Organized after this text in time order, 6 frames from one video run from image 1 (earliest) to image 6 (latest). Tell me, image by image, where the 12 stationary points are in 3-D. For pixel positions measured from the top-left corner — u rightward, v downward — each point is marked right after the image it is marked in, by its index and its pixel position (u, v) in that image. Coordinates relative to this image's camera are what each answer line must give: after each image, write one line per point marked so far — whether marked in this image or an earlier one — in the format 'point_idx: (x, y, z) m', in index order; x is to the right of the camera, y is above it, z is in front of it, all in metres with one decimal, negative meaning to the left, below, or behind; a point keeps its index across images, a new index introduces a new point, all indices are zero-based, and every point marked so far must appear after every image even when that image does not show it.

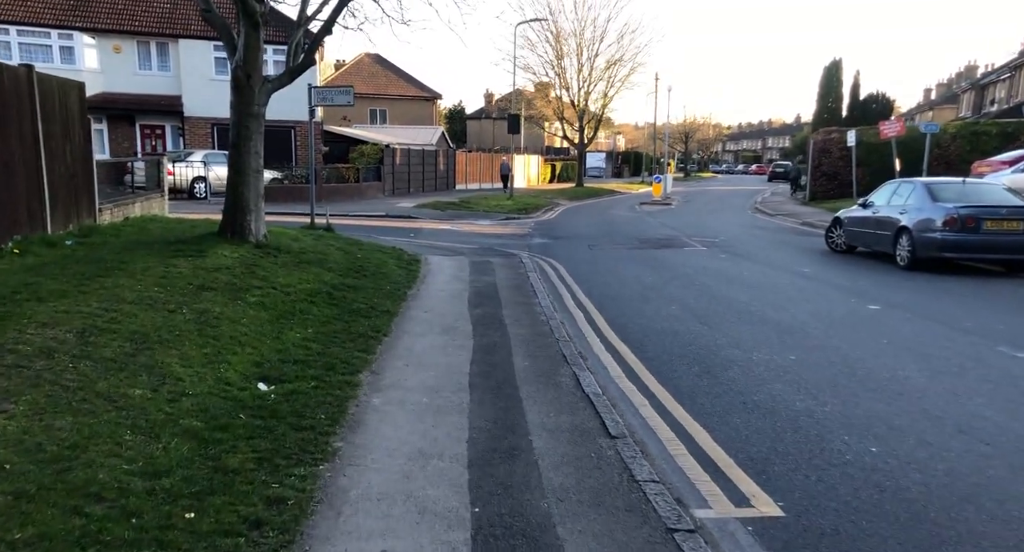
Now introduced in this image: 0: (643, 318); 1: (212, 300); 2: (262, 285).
0: (+1.6, -0.5, +9.5) m
1: (-3.0, -0.2, +7.8) m
2: (-2.8, -0.1, +9.1) m
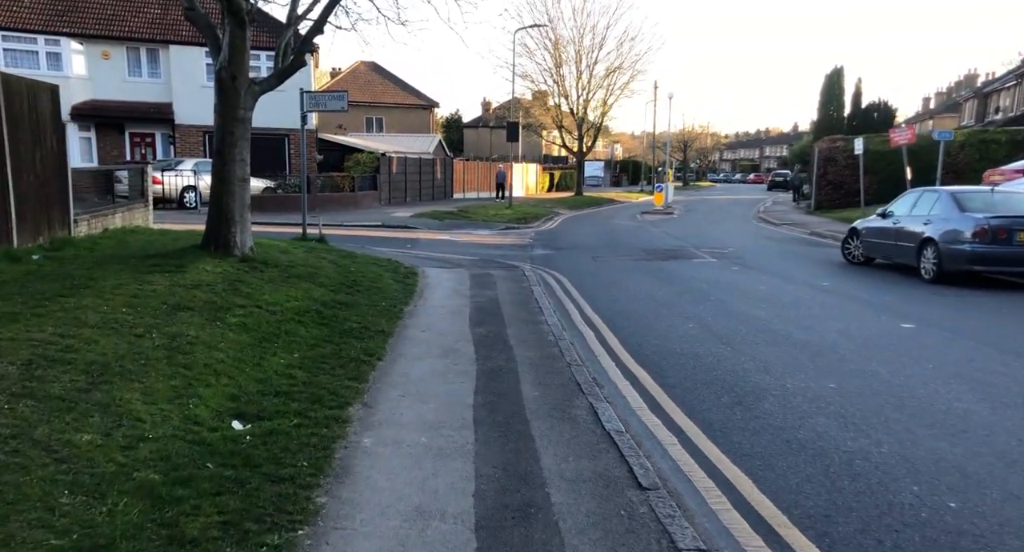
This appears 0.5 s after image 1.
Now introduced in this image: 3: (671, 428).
0: (+1.6, -0.7, +8.8) m
1: (-2.9, -0.4, +7.1) m
2: (-2.8, -0.3, +8.3) m
3: (+1.1, -1.1, +5.7) m
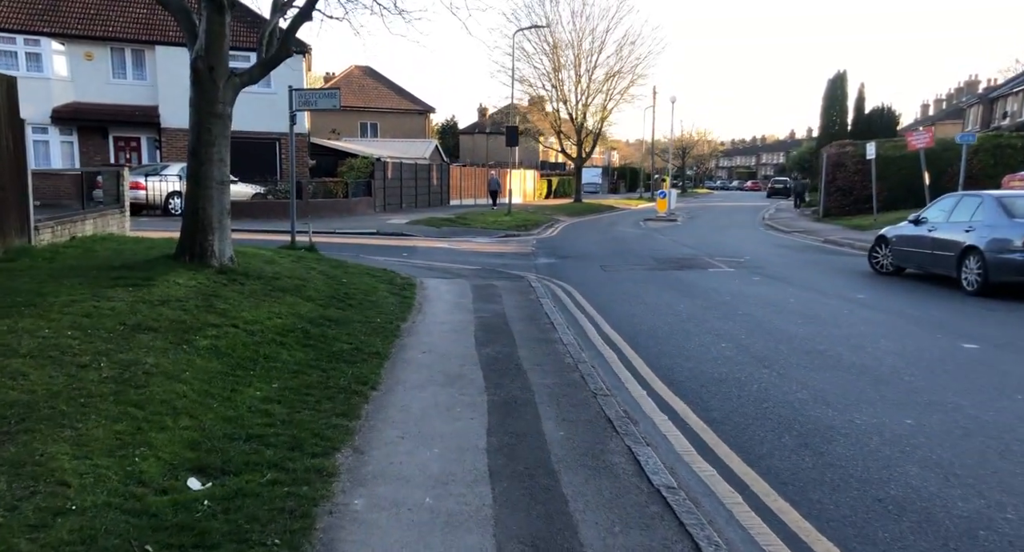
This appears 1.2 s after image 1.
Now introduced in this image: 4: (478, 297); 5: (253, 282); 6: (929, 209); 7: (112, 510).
0: (+1.7, -0.8, +7.8) m
1: (-2.8, -0.5, +6.0) m
2: (-2.7, -0.4, +7.3) m
3: (+1.3, -1.2, +4.7) m
4: (-0.5, -0.3, +11.6) m
5: (-3.0, -0.1, +9.3) m
6: (+6.8, +1.1, +13.1) m
7: (-1.8, -1.0, +3.5) m
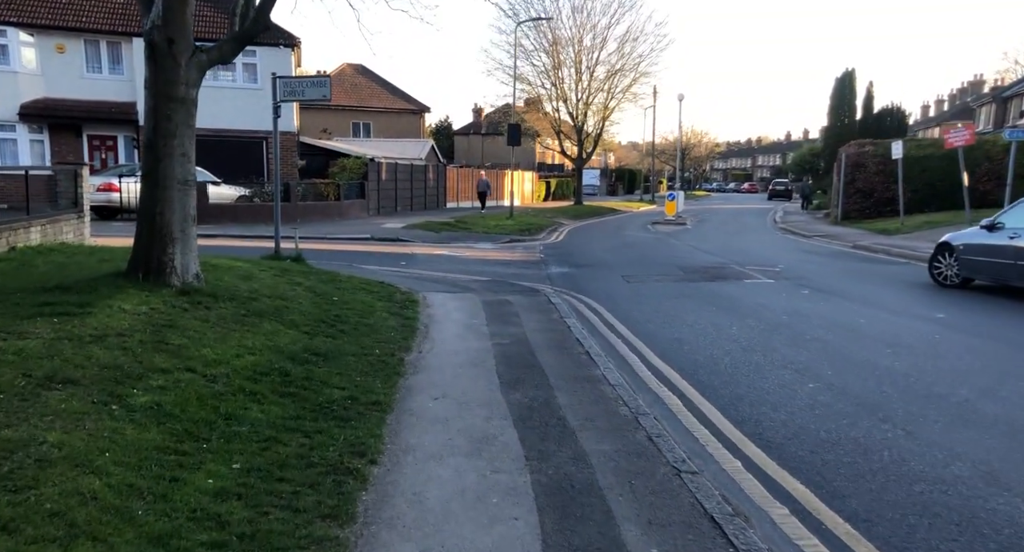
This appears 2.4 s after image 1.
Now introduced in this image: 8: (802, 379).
0: (+2.0, -1.0, +6.1) m
1: (-2.5, -0.7, +4.2) m
2: (-2.4, -0.6, +5.5) m
3: (+1.6, -1.4, +2.9) m
4: (-0.2, -0.5, +9.8) m
5: (-2.7, -0.3, +7.5) m
6: (+7.1, +0.9, +11.4) m
7: (-1.4, -1.2, +1.8) m
8: (+2.6, -0.9, +7.0) m
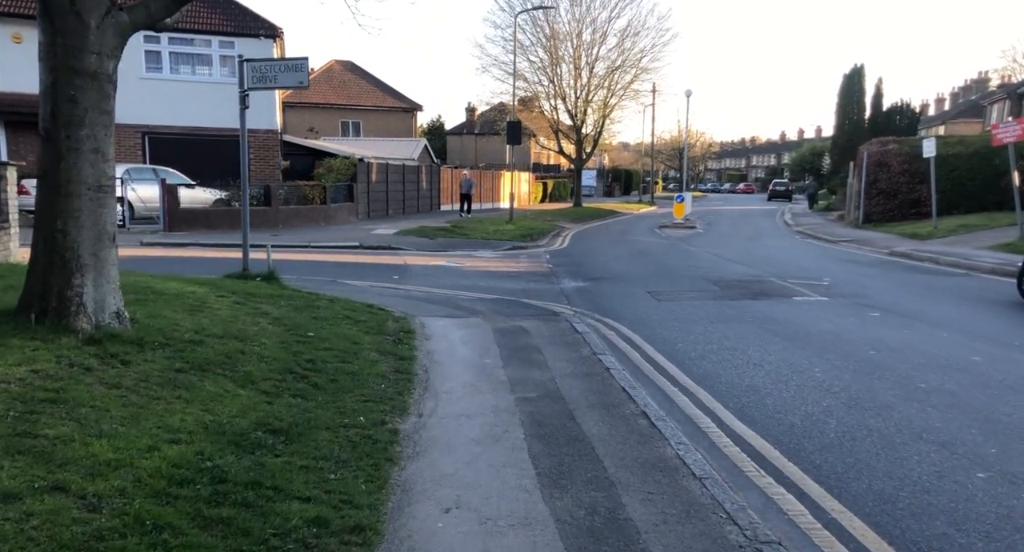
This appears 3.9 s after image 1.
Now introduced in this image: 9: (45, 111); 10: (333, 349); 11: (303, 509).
0: (+2.3, -1.3, +4.0) m
1: (-2.2, -1.0, +2.2) m
2: (-2.1, -0.9, +3.4) m
3: (+1.9, -1.6, +0.9) m
4: (0.0, -0.8, +7.8) m
5: (-2.5, -0.6, +5.5) m
6: (+7.3, +0.7, +9.4) m
7: (-1.1, -1.5, -0.3) m
8: (+2.8, -1.1, +4.9) m
9: (-3.3, +1.2, +5.6) m
10: (-1.6, -0.7, +7.3) m
11: (-1.0, -1.1, +3.9) m
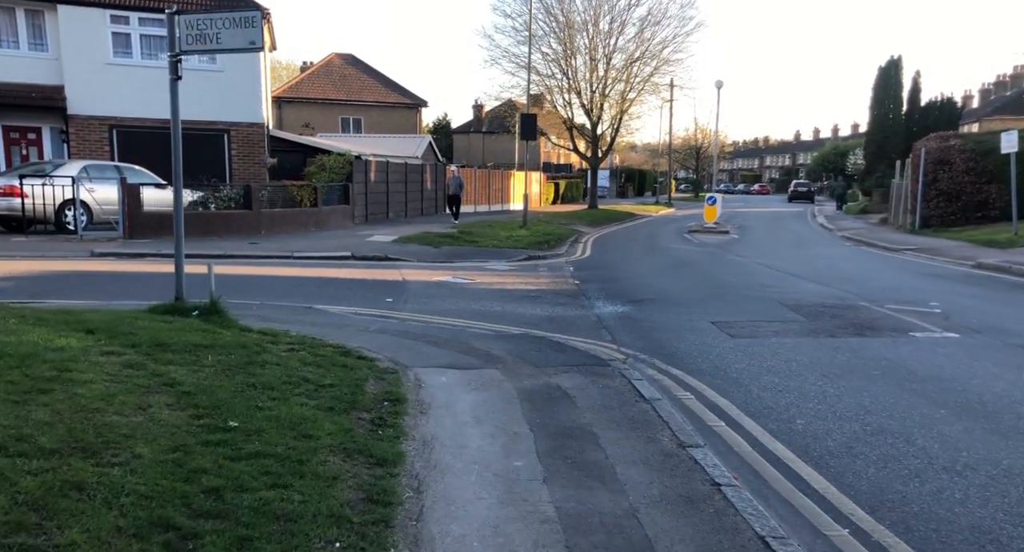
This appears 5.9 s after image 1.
0: (+2.5, -1.6, +1.0) m
1: (-1.9, -1.3, -0.8) m
2: (-1.9, -1.2, +0.5) m
3: (+2.1, -2.0, -2.1) m
4: (+0.3, -1.1, +4.8) m
5: (-2.2, -0.9, +2.5) m
6: (+7.6, +0.3, +6.4) m
7: (-0.9, -1.8, -3.2) m
8: (+3.1, -1.5, +1.9) m
9: (-3.0, +0.8, +2.6) m
10: (-1.4, -1.0, +4.3) m
11: (-0.8, -1.5, +1.0) m
